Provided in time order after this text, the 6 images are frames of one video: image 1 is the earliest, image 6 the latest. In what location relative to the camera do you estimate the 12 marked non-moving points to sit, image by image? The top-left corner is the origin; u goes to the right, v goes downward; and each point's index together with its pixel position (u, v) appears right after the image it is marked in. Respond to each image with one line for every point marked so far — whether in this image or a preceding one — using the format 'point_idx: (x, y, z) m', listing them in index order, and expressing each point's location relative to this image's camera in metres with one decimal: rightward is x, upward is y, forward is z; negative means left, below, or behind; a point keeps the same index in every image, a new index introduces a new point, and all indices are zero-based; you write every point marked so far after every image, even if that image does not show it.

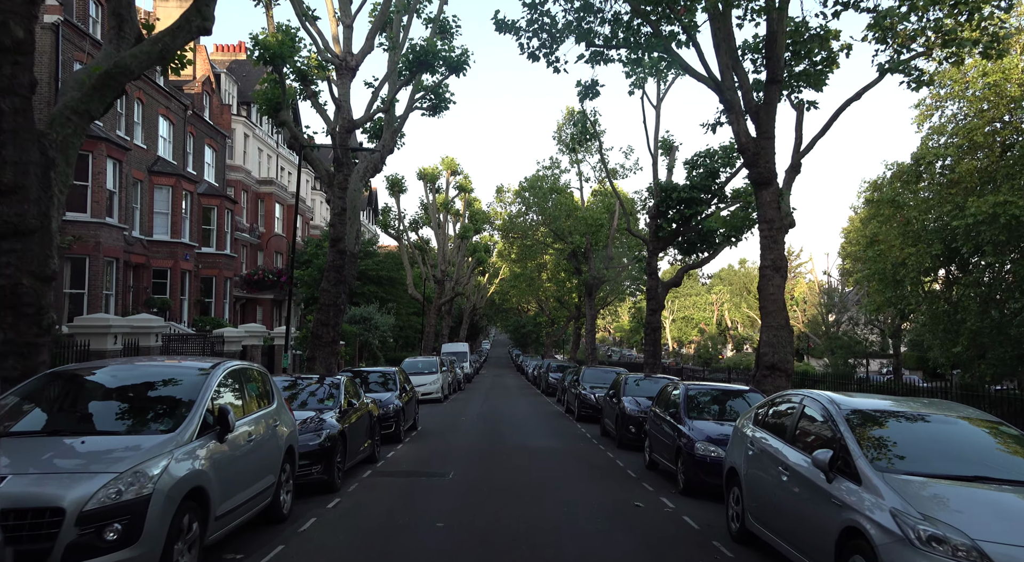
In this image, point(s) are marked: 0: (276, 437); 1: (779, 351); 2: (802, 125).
0: (-2.3, -1.6, +6.6) m
1: (+4.5, -1.2, +11.2) m
2: (+5.5, +3.0, +12.6) m
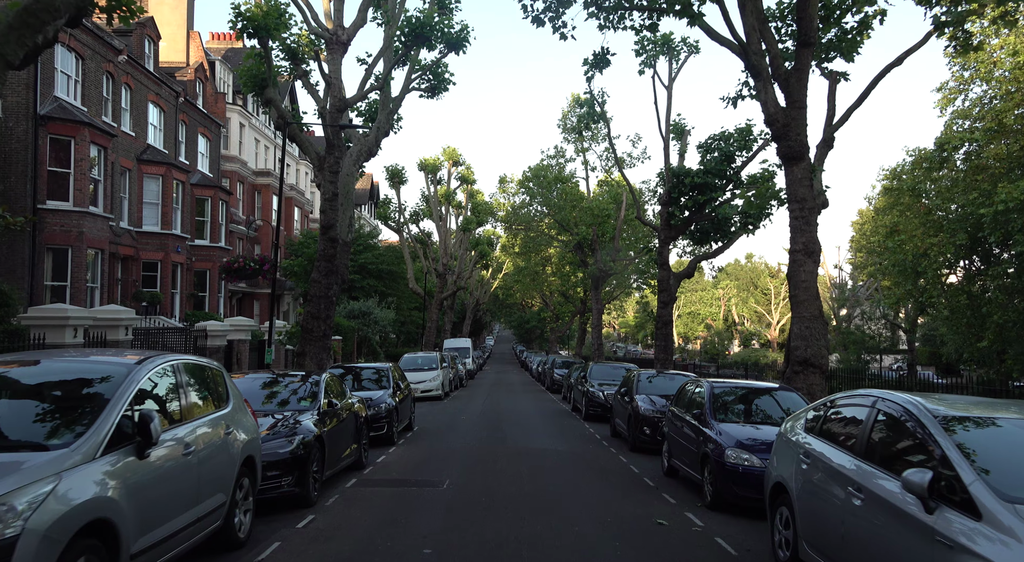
0: (-2.3, -1.4, +5.5) m
1: (+4.5, -1.0, +10.0) m
2: (+5.5, +3.2, +11.4) m
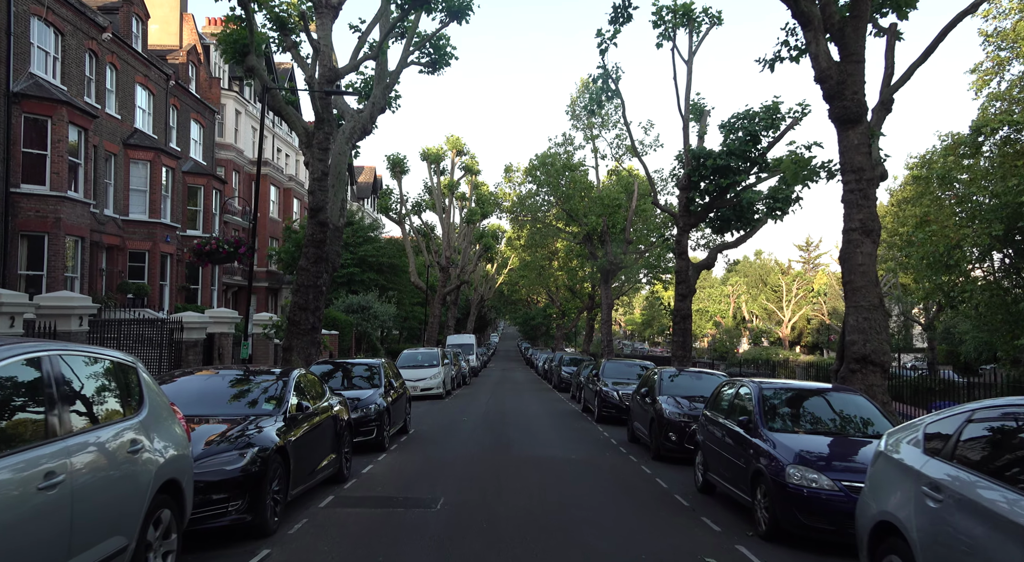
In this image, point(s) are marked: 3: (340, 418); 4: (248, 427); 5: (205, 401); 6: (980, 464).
0: (-2.3, -1.1, +4.1) m
1: (+4.6, -0.7, +8.5) m
2: (+5.7, +3.4, +9.9) m
3: (-2.2, -1.8, +8.5) m
4: (-2.4, -1.4, +6.2) m
5: (-3.2, -1.2, +6.9) m
6: (+2.5, -1.0, +3.6) m
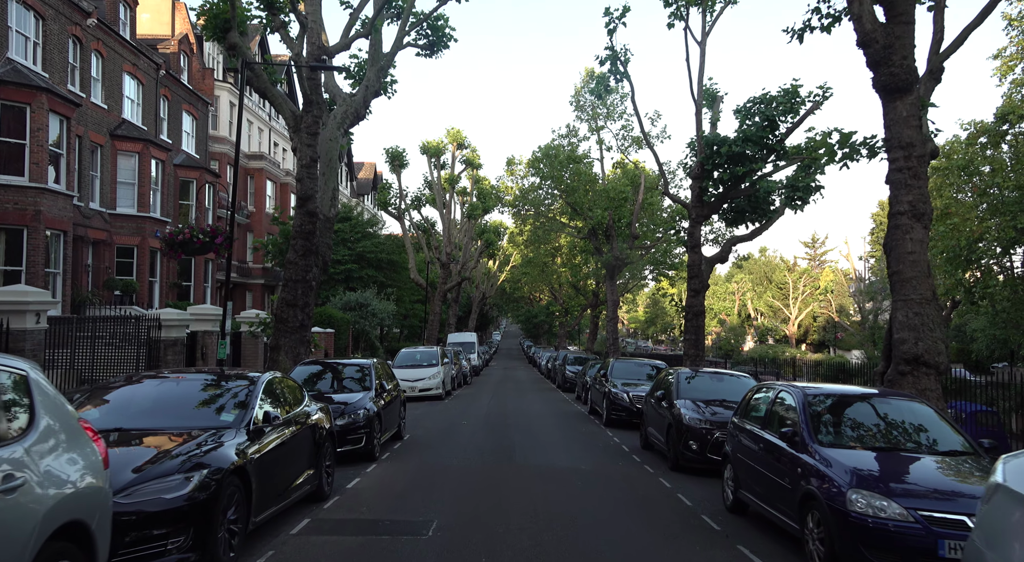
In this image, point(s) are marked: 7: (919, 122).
0: (-2.2, -1.1, +3.0) m
1: (+4.7, -0.6, +7.5) m
2: (+5.7, +3.5, +8.9) m
3: (-2.2, -1.6, +7.5) m
4: (-2.4, -1.3, +5.2) m
5: (-3.1, -1.1, +5.9) m
6: (+2.6, -0.9, +2.6) m
7: (+4.8, +1.9, +7.8) m
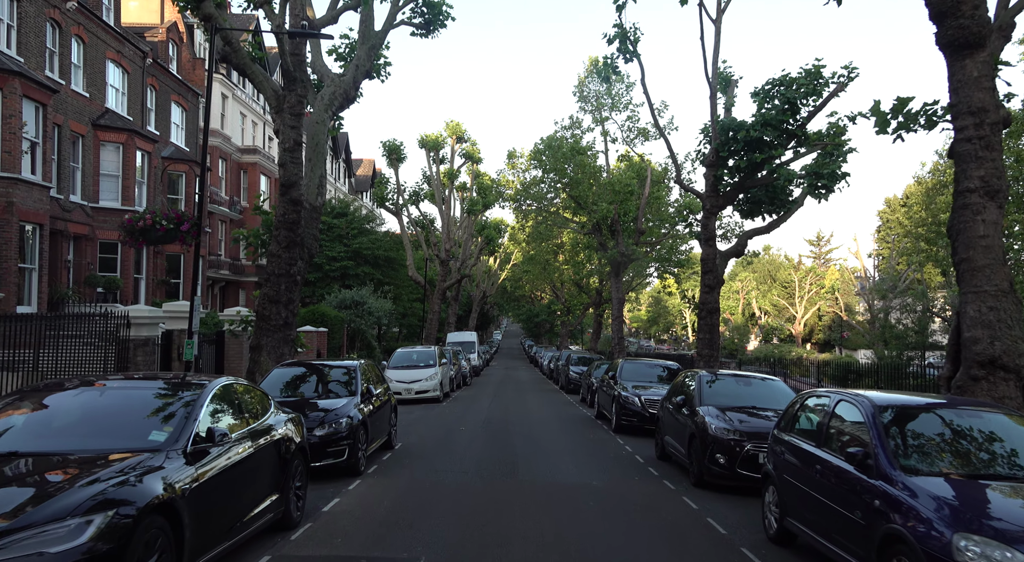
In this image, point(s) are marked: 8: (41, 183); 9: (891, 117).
0: (-2.2, -0.9, +1.9) m
1: (+4.7, -0.5, +6.4) m
2: (+5.7, +3.6, +7.7) m
3: (-2.1, -1.5, +6.4) m
4: (-2.4, -1.1, +4.0) m
5: (-3.1, -1.0, +4.8) m
6: (+2.6, -0.8, +1.5) m
7: (+4.8, +2.0, +6.7) m
8: (-14.0, +2.9, +19.9) m
9: (+4.2, +1.8, +7.3) m
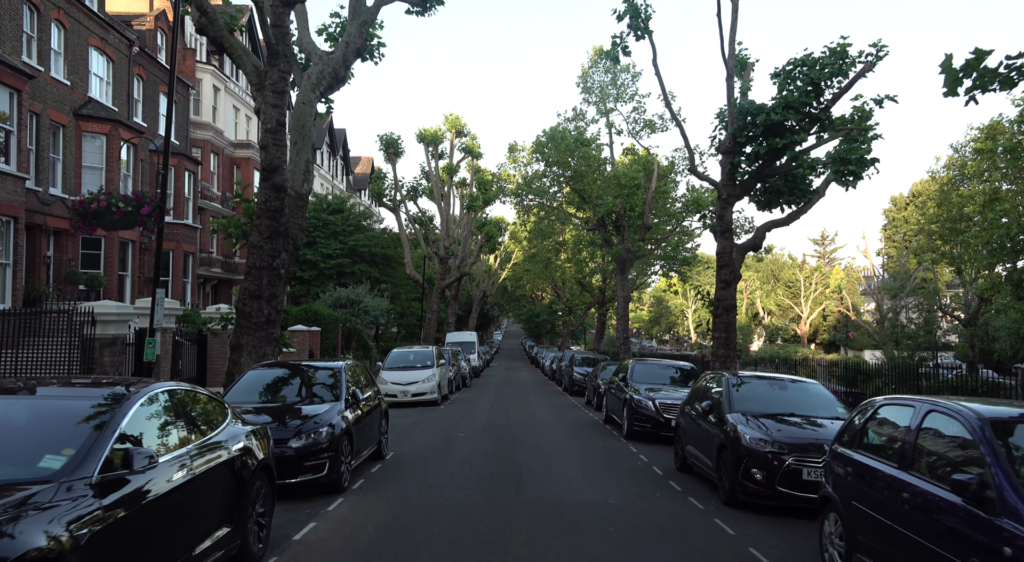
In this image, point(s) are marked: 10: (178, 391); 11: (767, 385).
0: (-2.2, -0.8, +0.8) m
1: (+4.7, -0.4, +5.3) m
2: (+5.8, +3.8, +6.6) m
3: (-2.1, -1.4, +5.3) m
4: (-2.3, -1.0, +2.9) m
5: (-3.0, -0.9, +3.7) m
6: (+2.6, -0.7, +0.4) m
7: (+4.9, +2.1, +5.6) m
8: (-14.0, +3.0, +18.8) m
9: (+4.2, +1.9, +6.2) m
10: (-2.5, -0.8, +4.9) m
11: (+3.4, -1.4, +8.9) m
